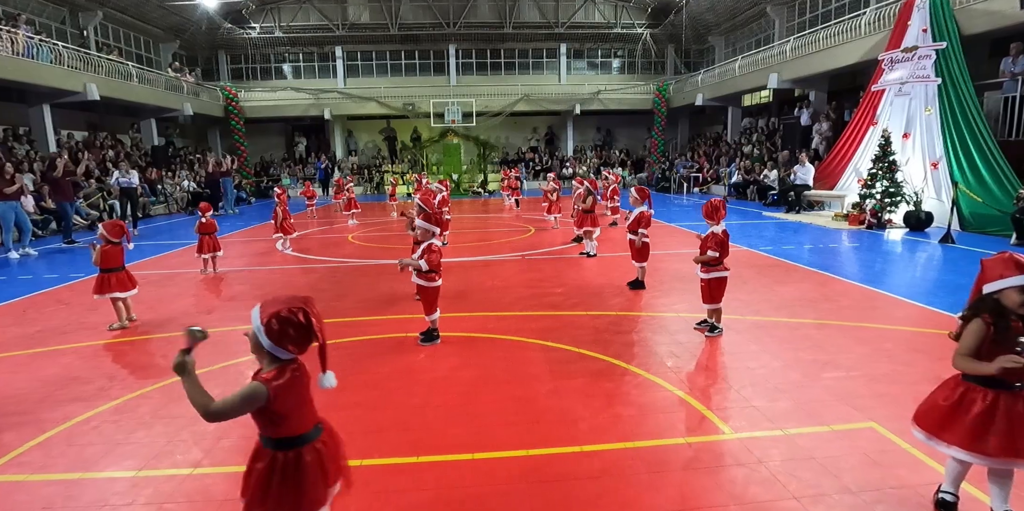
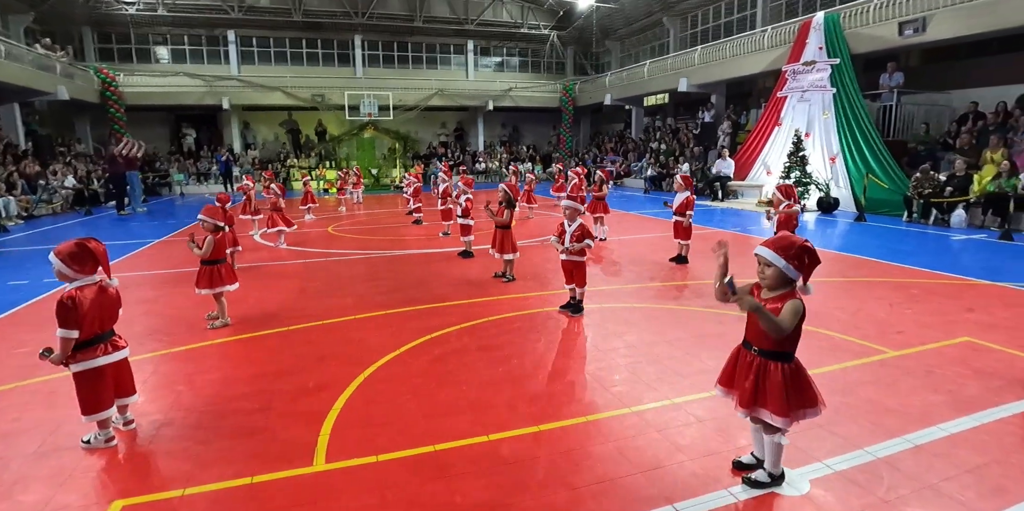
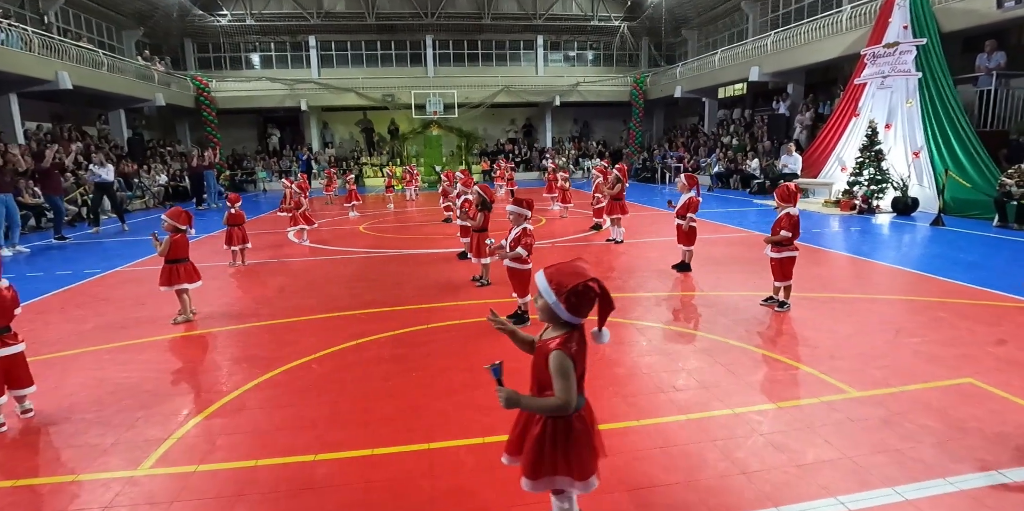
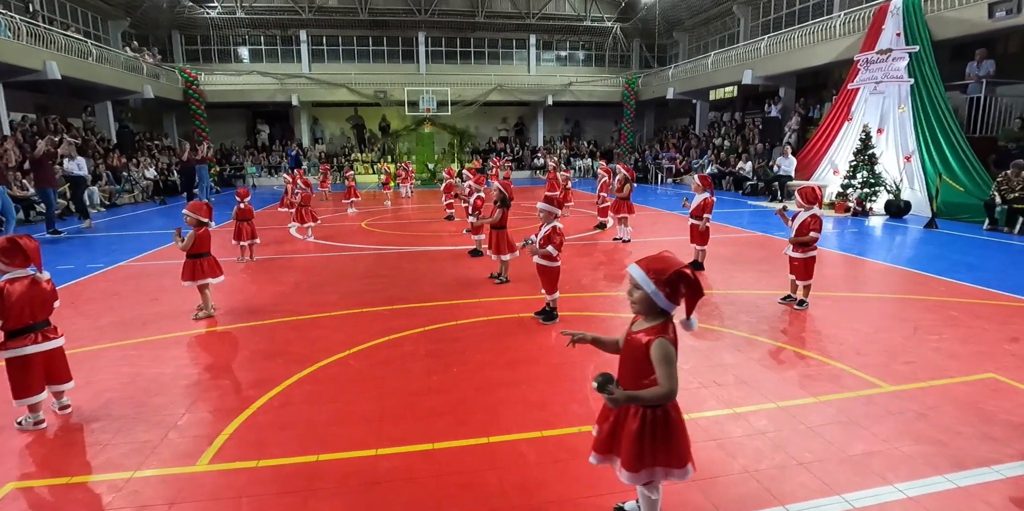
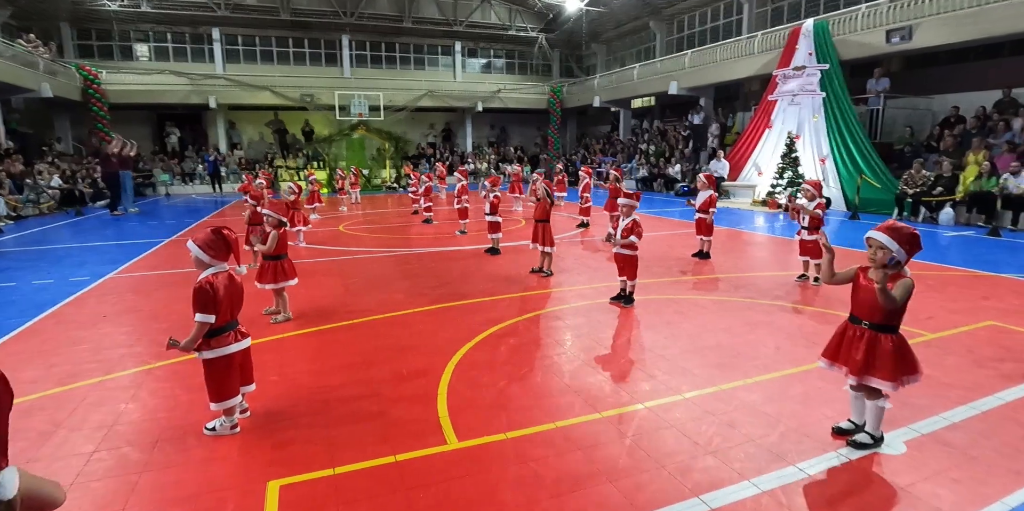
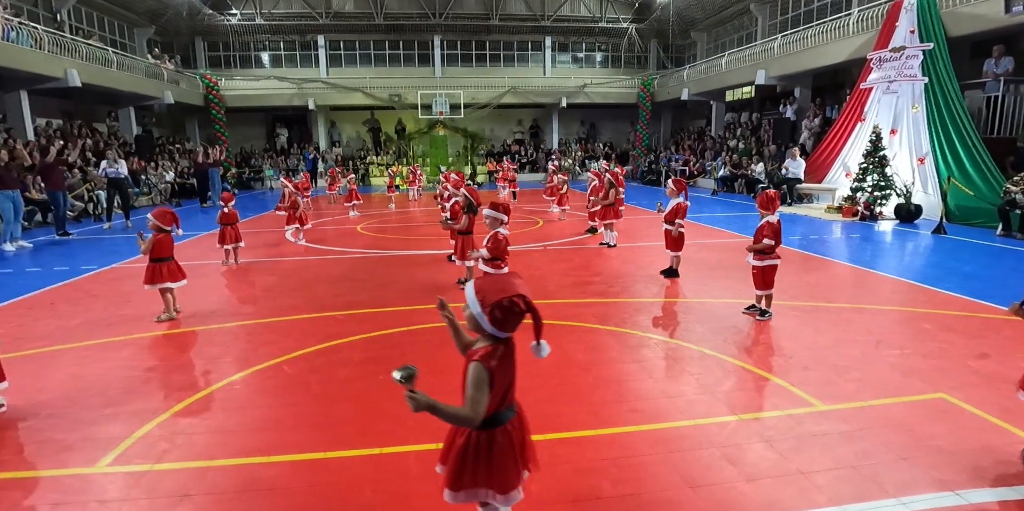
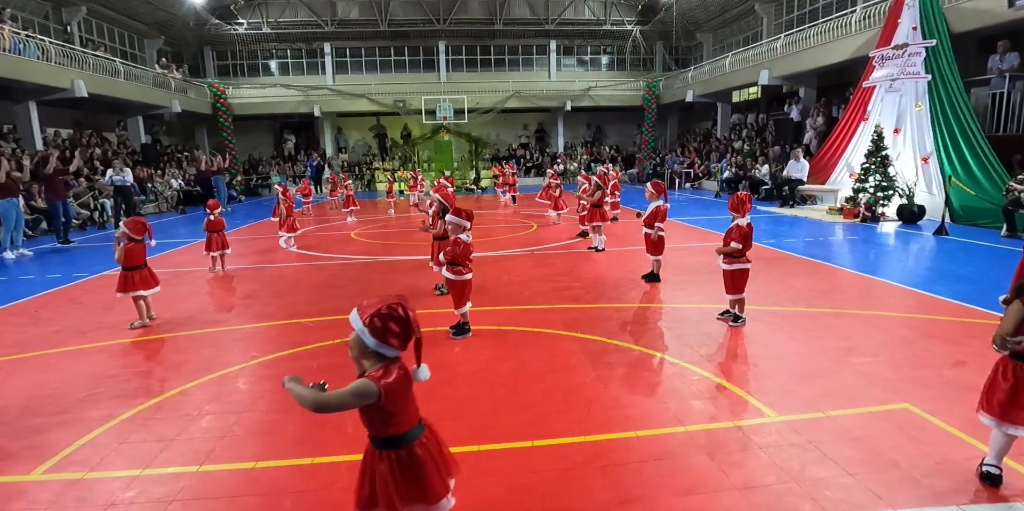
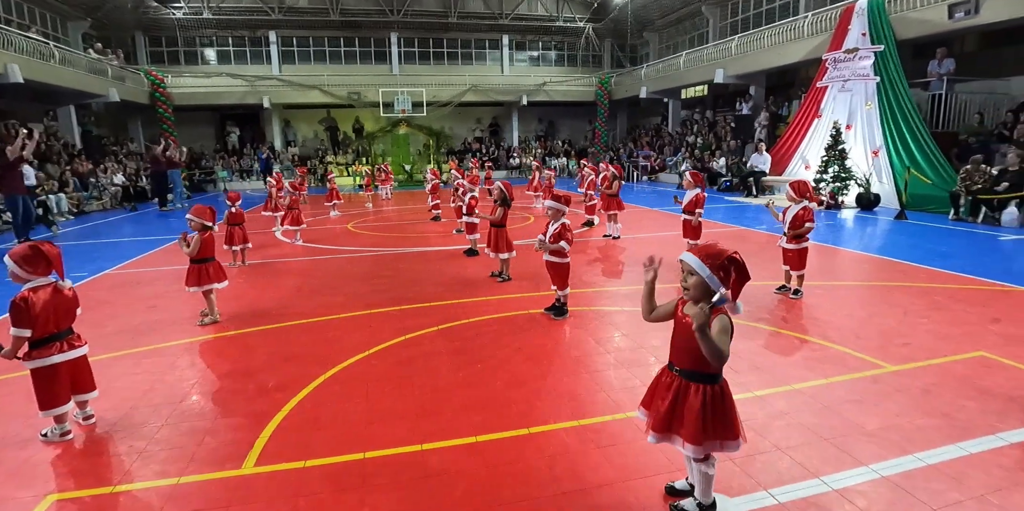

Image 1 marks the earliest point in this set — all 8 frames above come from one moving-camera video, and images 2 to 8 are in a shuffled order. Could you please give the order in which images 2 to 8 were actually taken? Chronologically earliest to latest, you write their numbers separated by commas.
7, 6, 3, 4, 8, 2, 5
